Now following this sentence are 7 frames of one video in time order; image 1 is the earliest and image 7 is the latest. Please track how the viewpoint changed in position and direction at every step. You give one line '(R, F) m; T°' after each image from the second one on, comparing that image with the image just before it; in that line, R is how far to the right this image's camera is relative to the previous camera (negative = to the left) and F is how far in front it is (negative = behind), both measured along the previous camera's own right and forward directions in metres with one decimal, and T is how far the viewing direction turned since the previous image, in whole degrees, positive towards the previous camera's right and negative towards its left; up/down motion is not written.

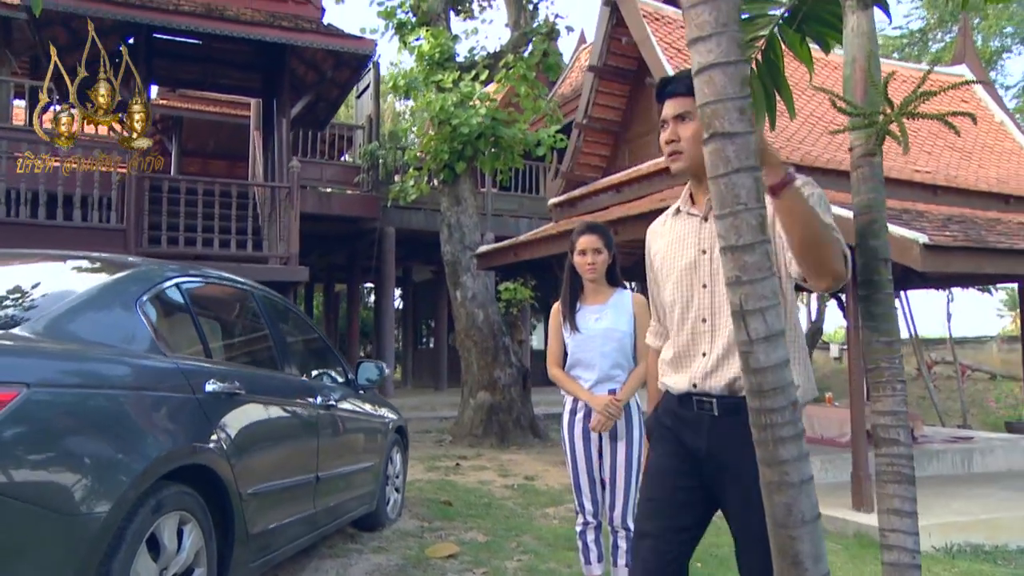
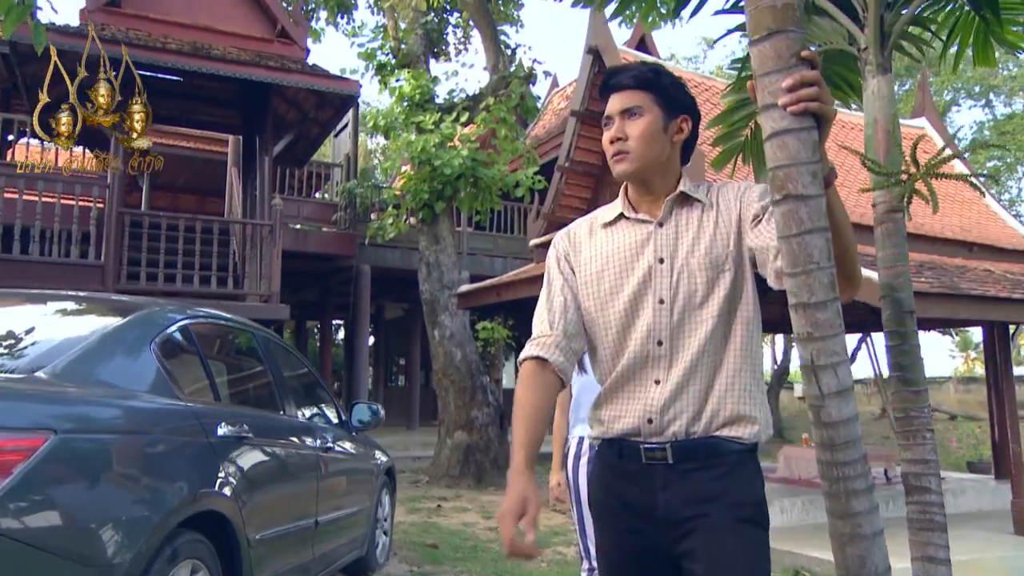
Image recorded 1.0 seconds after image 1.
(-0.3, 0.0) m; +3°
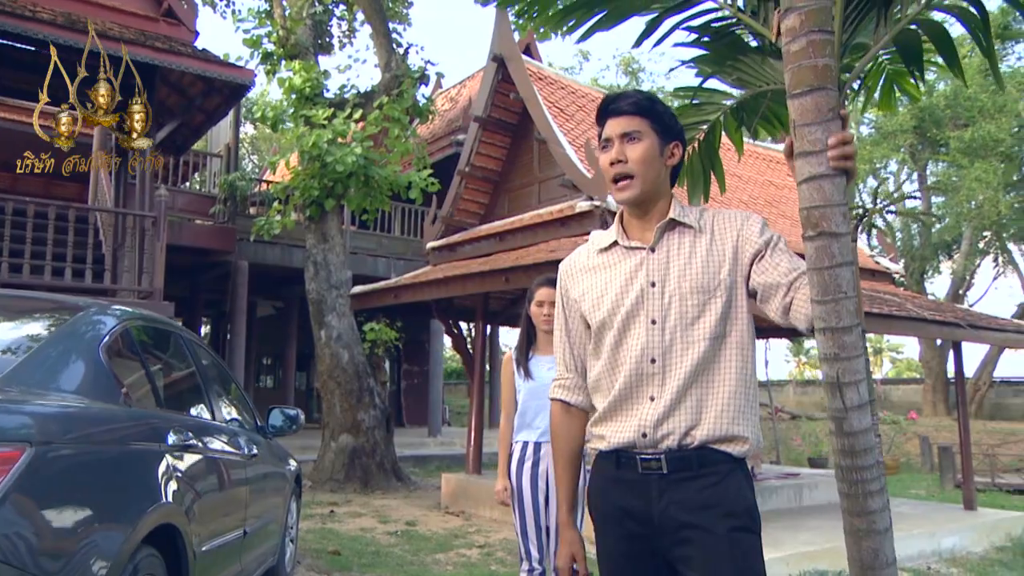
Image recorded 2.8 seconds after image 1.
(-0.6, 0.0) m; +12°
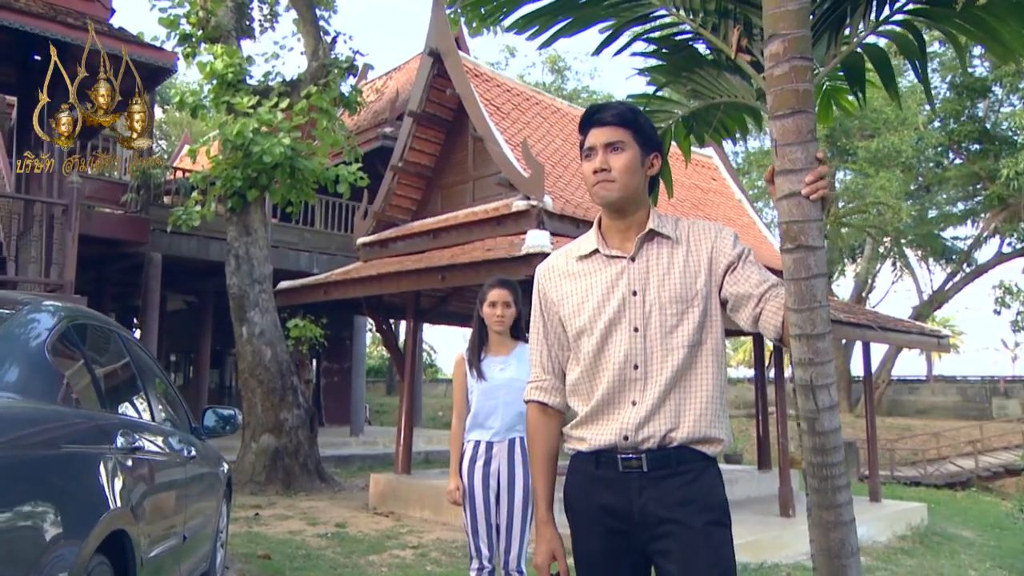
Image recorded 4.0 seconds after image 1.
(-0.3, 0.0) m; +7°
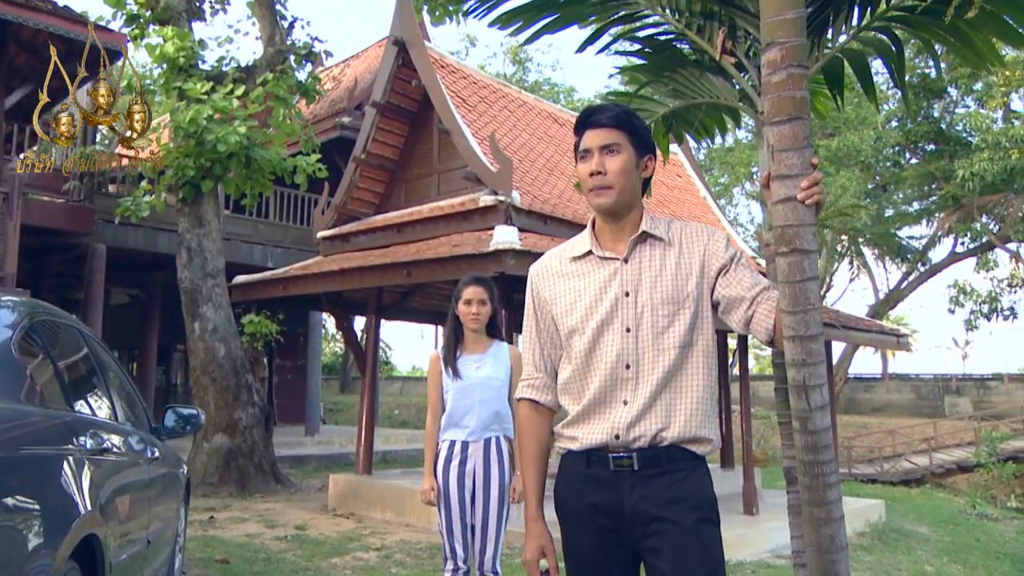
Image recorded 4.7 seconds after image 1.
(-0.2, +0.1) m; +4°
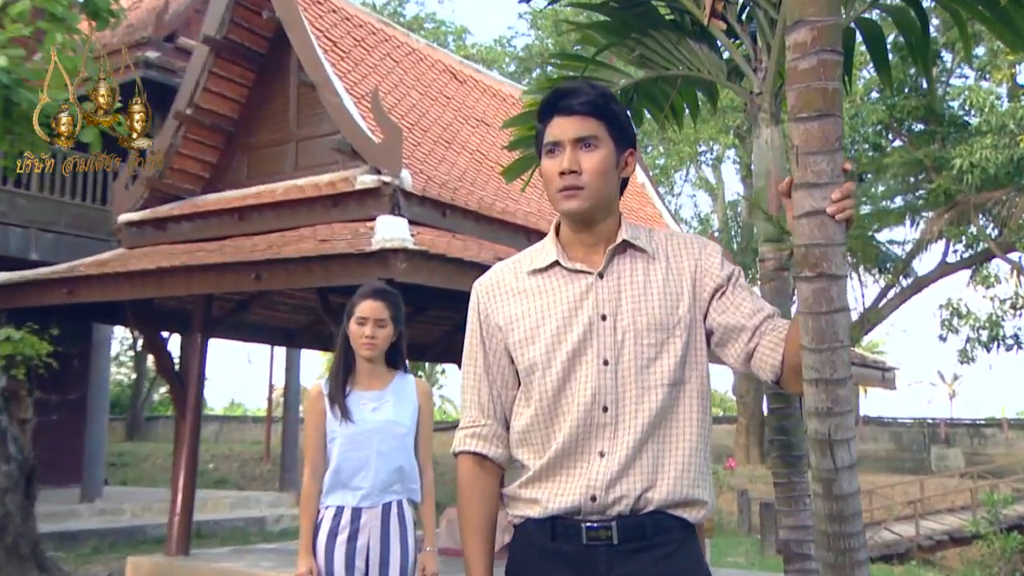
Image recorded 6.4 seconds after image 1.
(-0.7, +2.0) m; +15°
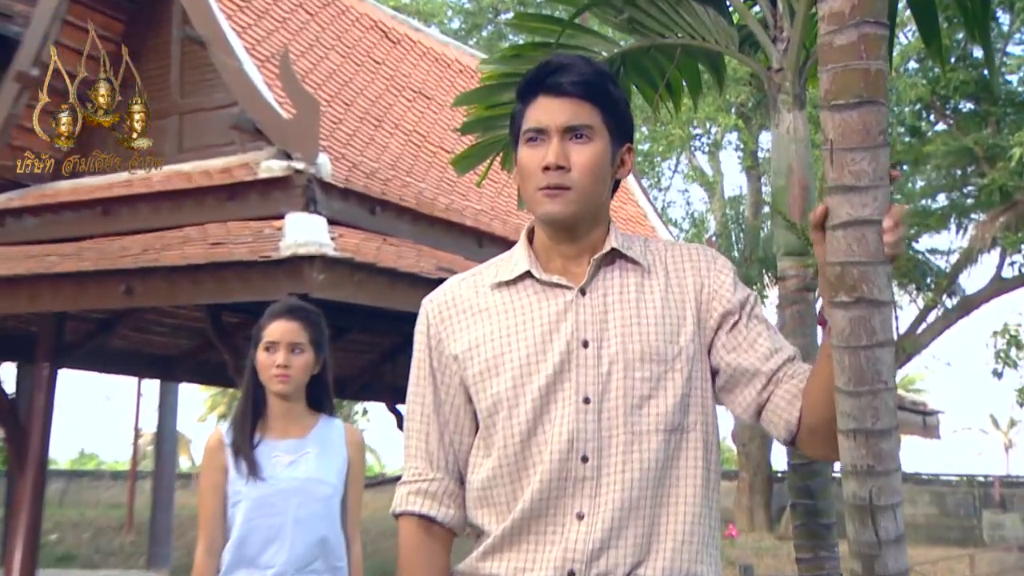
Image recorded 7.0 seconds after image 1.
(-0.3, +1.2) m; +7°
